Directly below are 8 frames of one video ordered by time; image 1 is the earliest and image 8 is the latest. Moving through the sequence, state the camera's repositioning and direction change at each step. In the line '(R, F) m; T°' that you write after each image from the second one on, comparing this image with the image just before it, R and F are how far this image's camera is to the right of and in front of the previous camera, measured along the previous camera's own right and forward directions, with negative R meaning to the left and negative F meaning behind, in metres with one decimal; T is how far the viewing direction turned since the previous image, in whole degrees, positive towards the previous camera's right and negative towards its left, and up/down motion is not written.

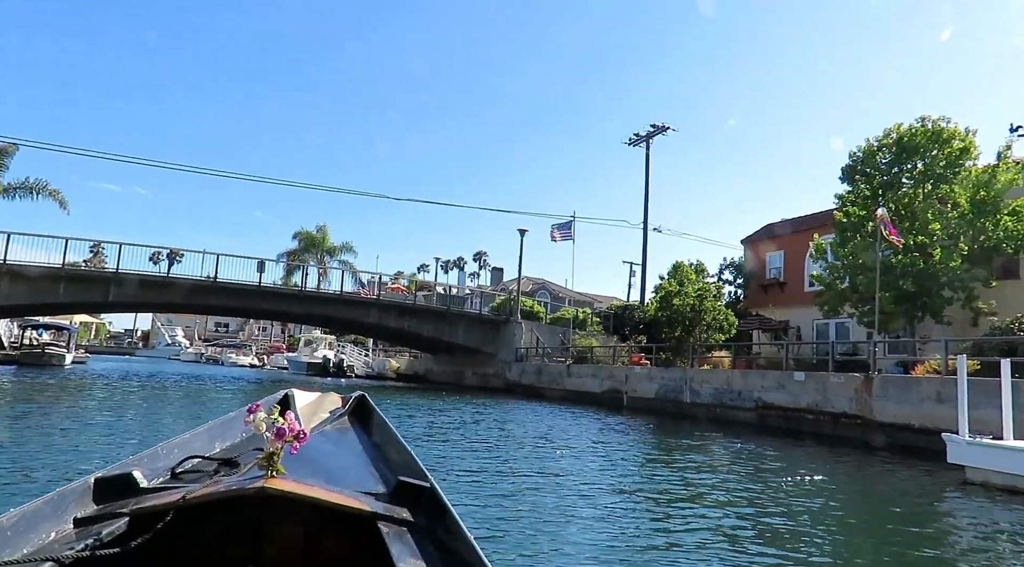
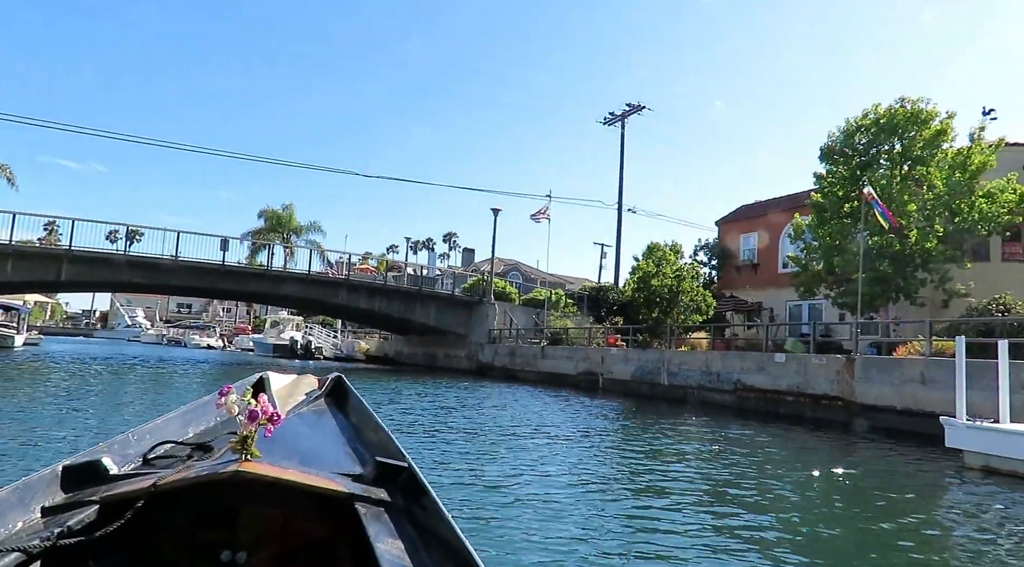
(-0.1, +0.2) m; +2°
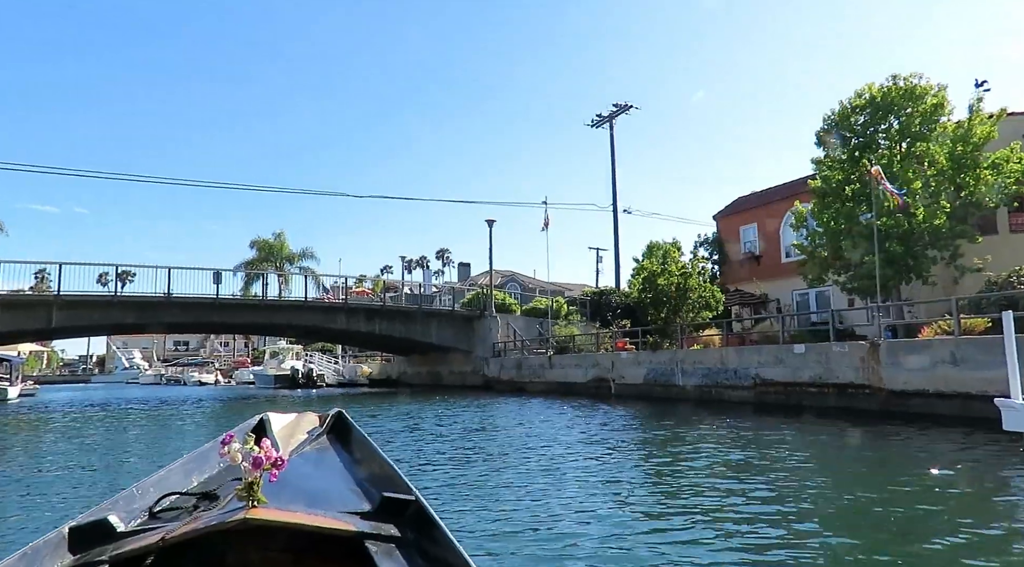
(-0.1, +0.3) m; 0°
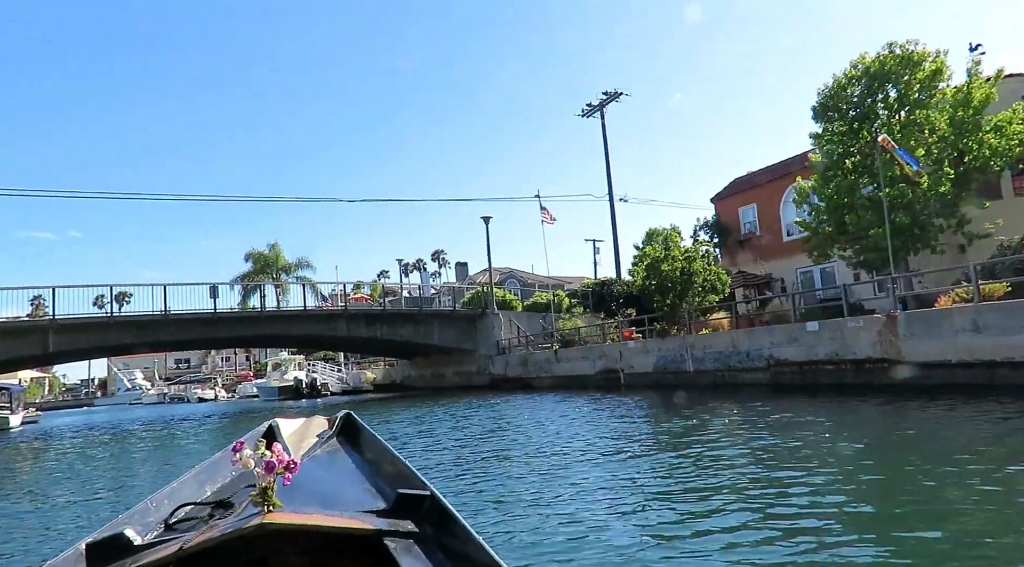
(-0.1, +0.2) m; 0°
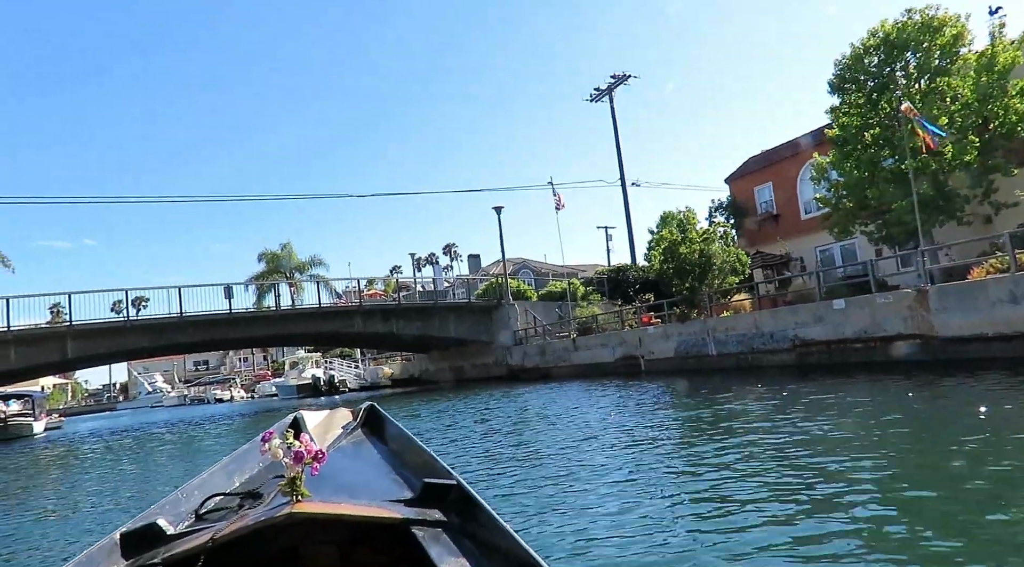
(0.0, +0.2) m; -1°
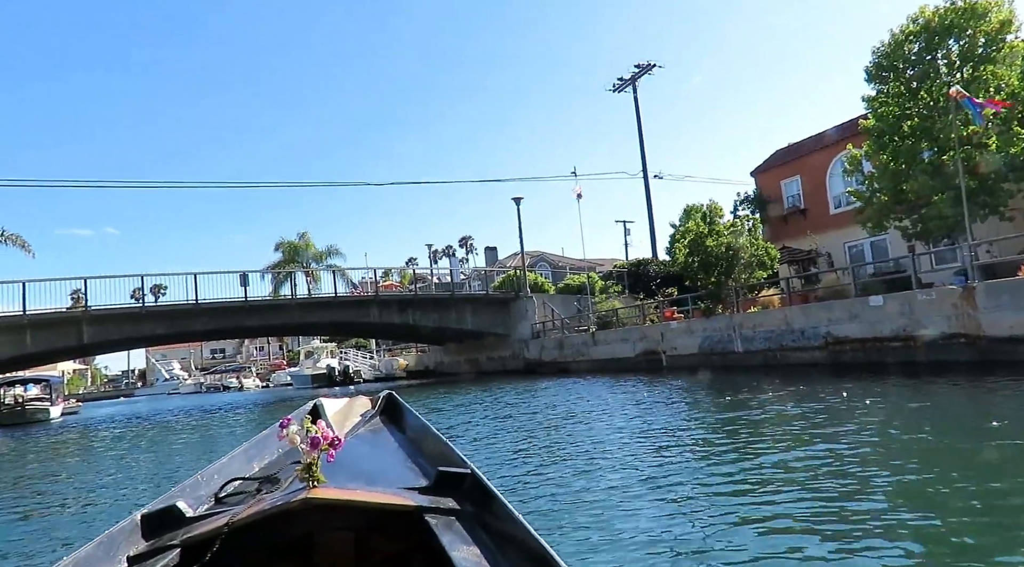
(-0.1, +0.3) m; -1°
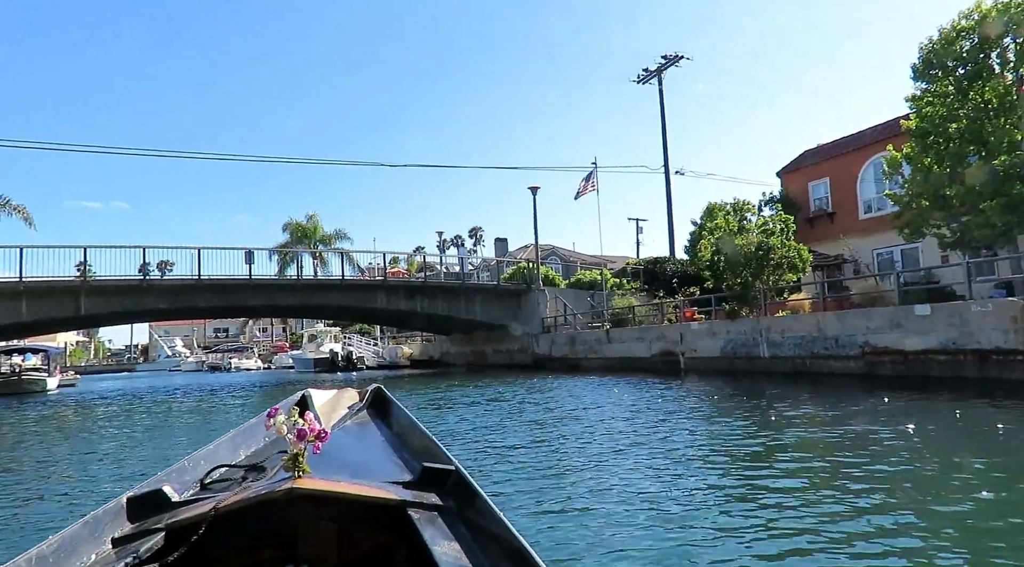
(-0.1, +0.5) m; 0°
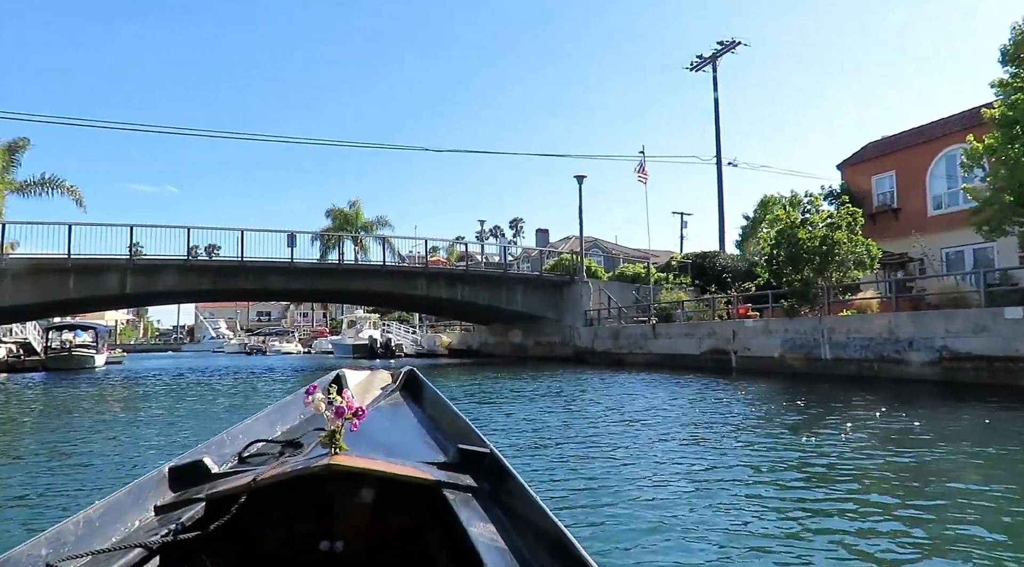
(-0.1, +0.4) m; -3°
